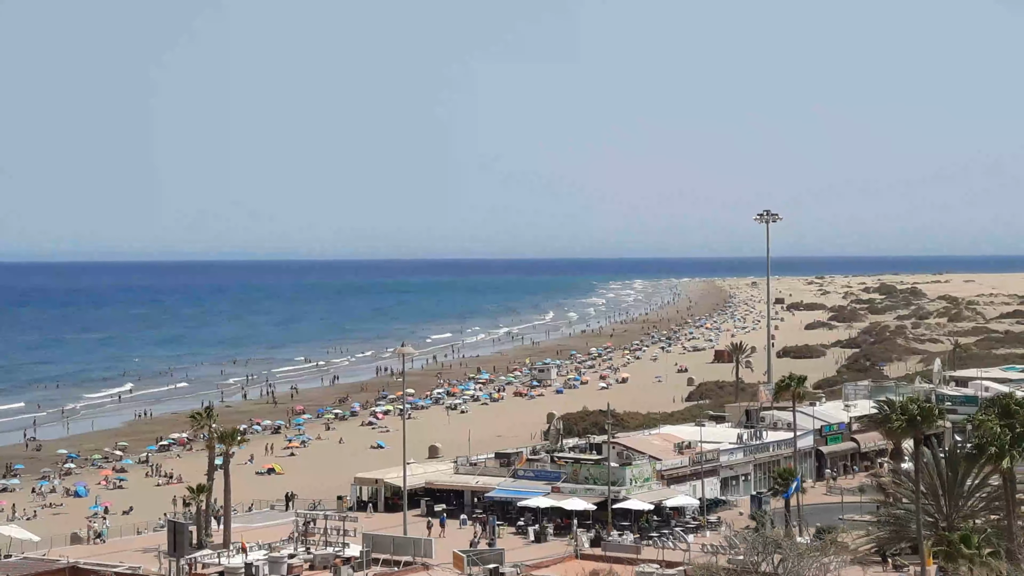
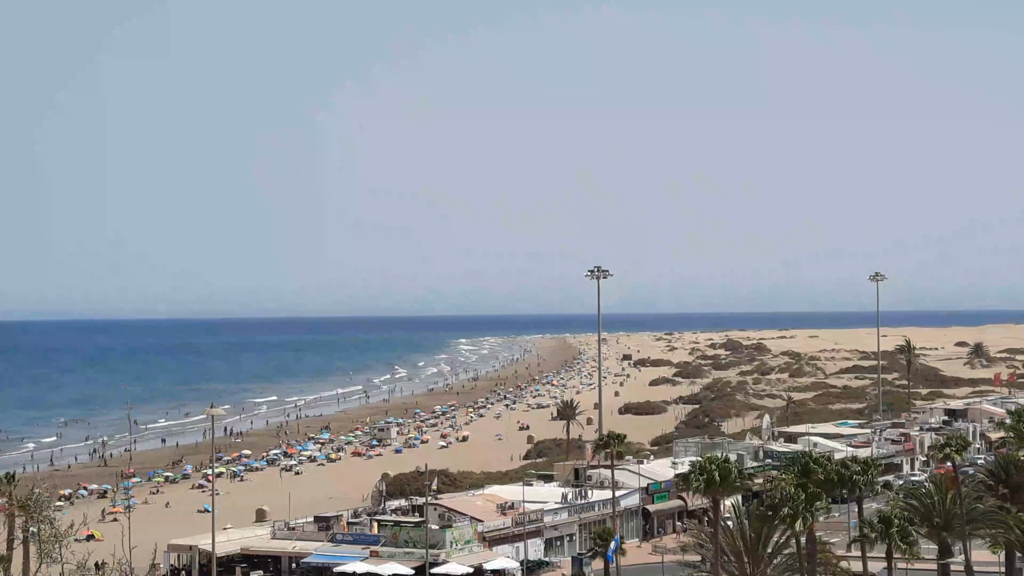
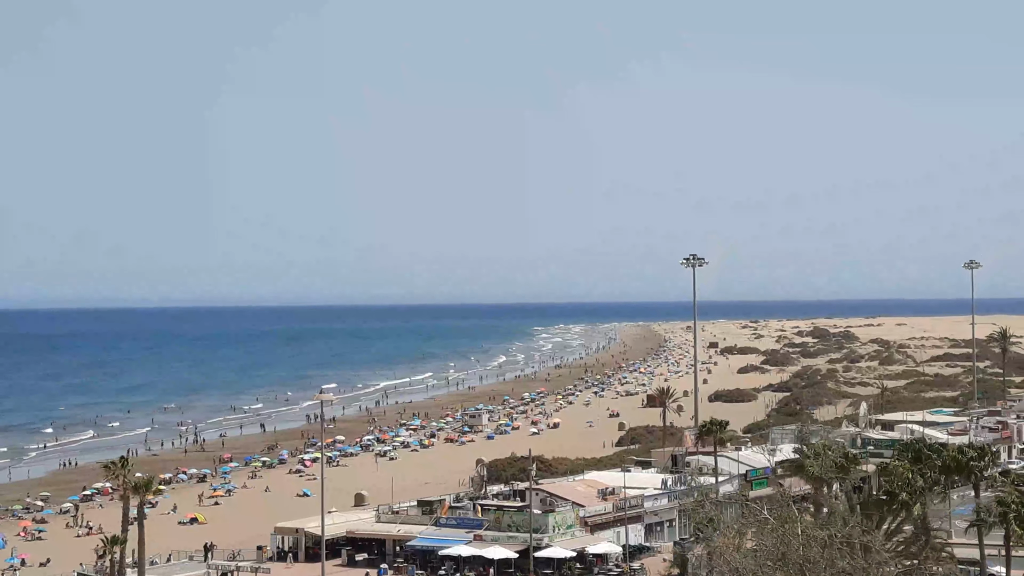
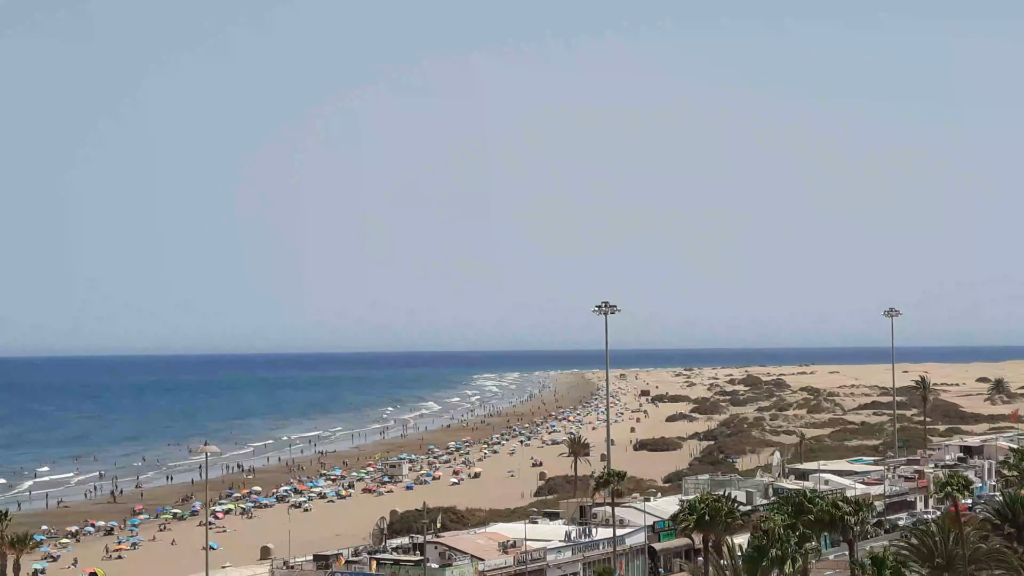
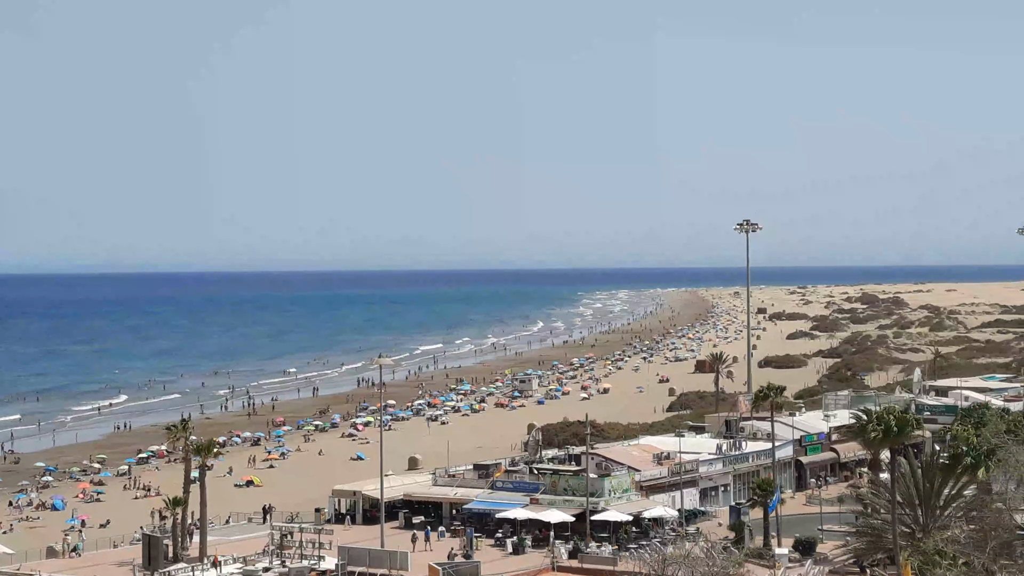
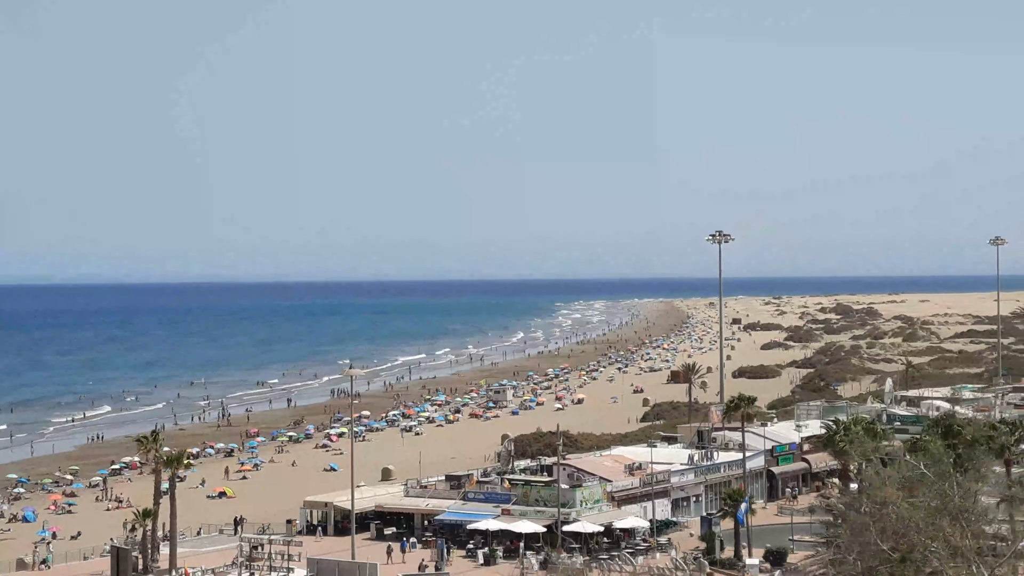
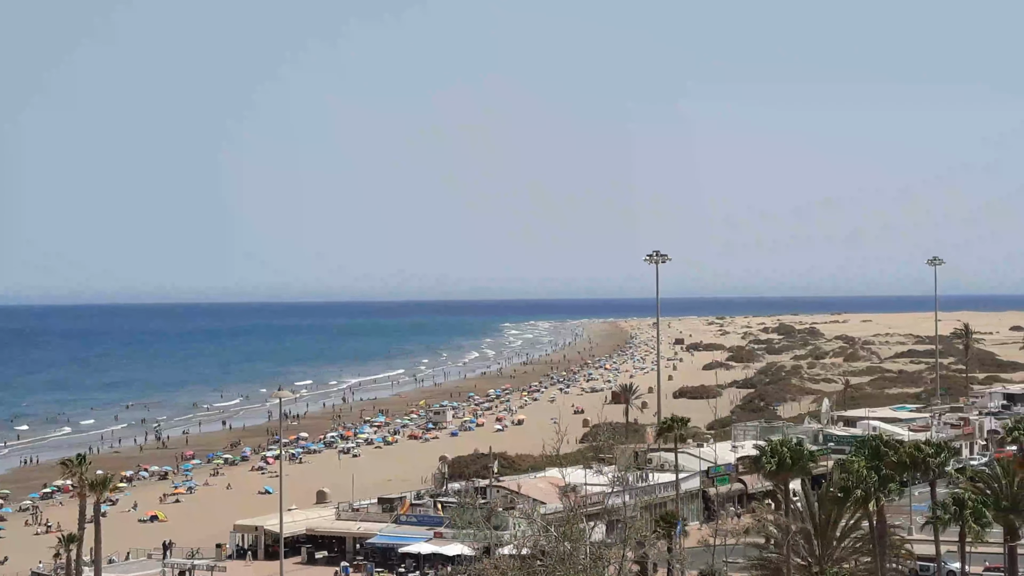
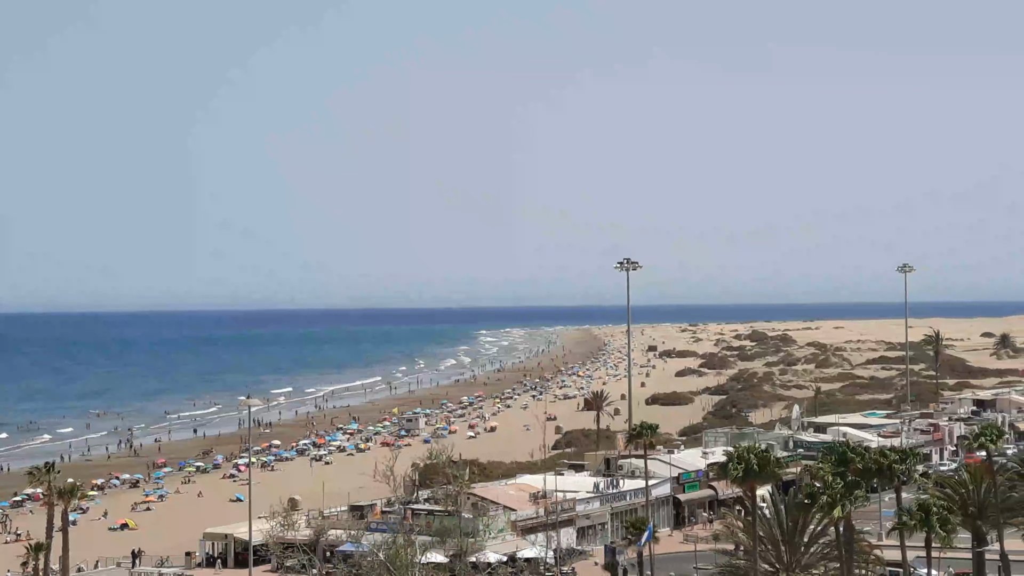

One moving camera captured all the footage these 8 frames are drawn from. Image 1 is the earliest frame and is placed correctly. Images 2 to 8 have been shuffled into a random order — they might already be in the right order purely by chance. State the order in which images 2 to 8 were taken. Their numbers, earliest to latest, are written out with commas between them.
5, 6, 3, 7, 8, 2, 4
